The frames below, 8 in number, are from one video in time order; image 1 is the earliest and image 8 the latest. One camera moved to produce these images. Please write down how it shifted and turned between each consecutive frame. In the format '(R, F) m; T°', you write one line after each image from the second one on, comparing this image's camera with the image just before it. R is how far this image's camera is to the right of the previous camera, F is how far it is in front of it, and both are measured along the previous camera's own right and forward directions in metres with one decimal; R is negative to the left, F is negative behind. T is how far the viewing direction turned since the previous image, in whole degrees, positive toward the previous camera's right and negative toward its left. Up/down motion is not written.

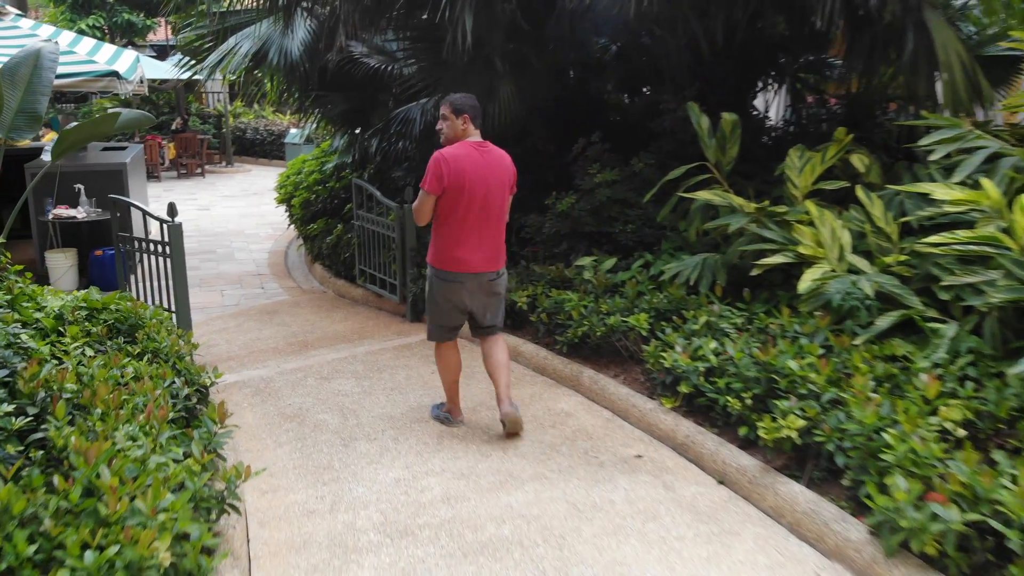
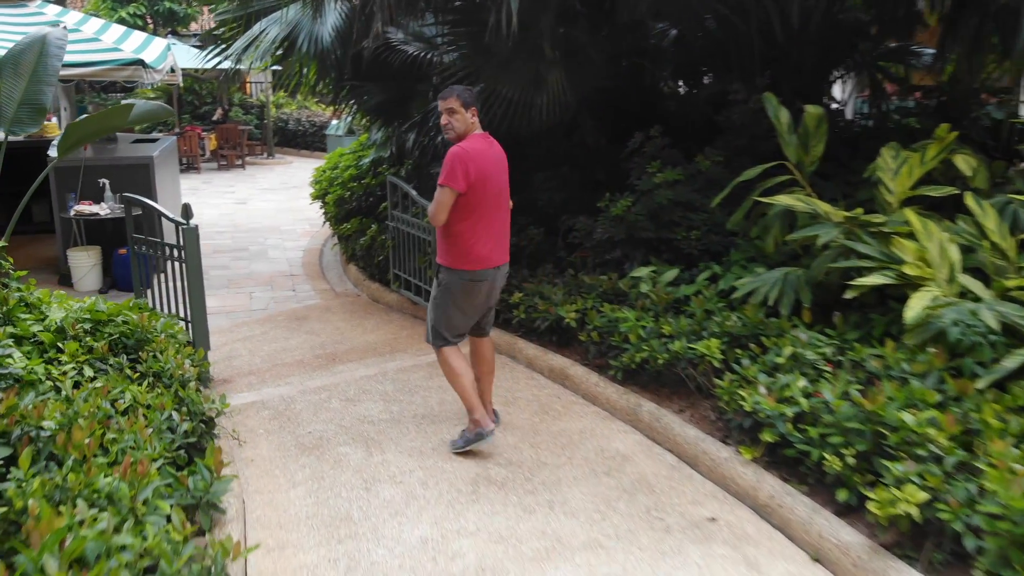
(0.0, +0.6) m; -3°
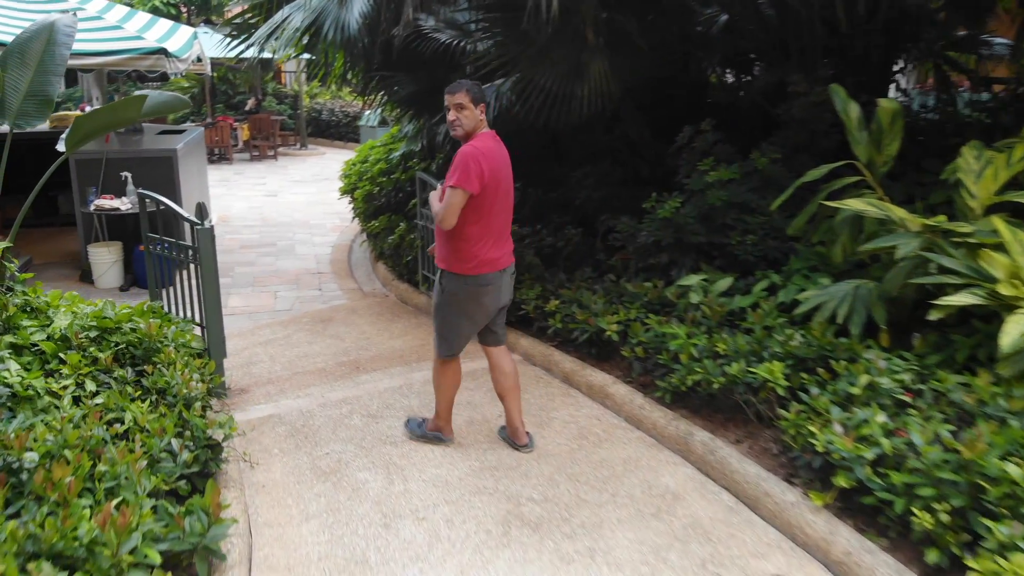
(0.0, +0.4) m; -2°
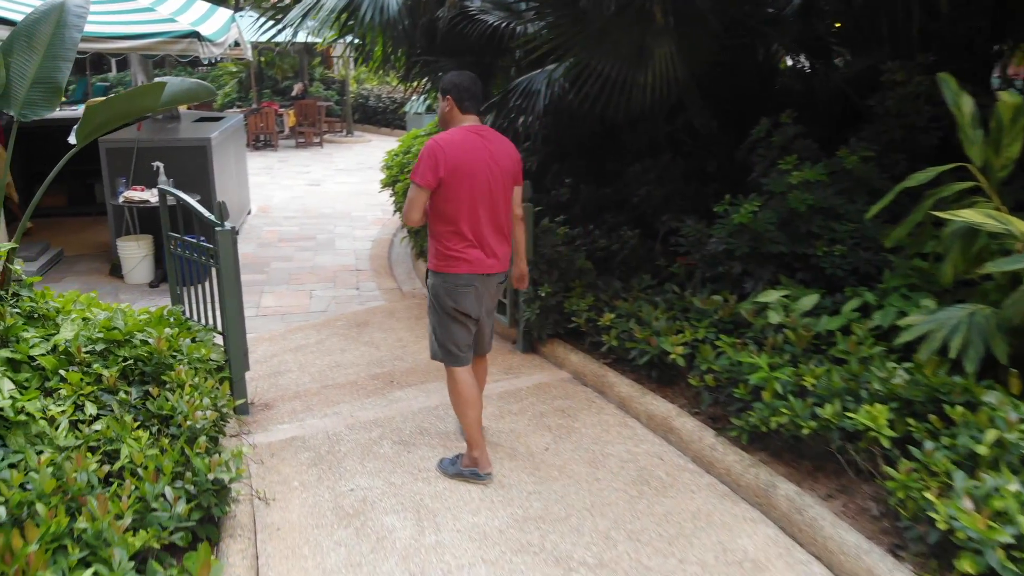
(0.0, +0.5) m; -3°
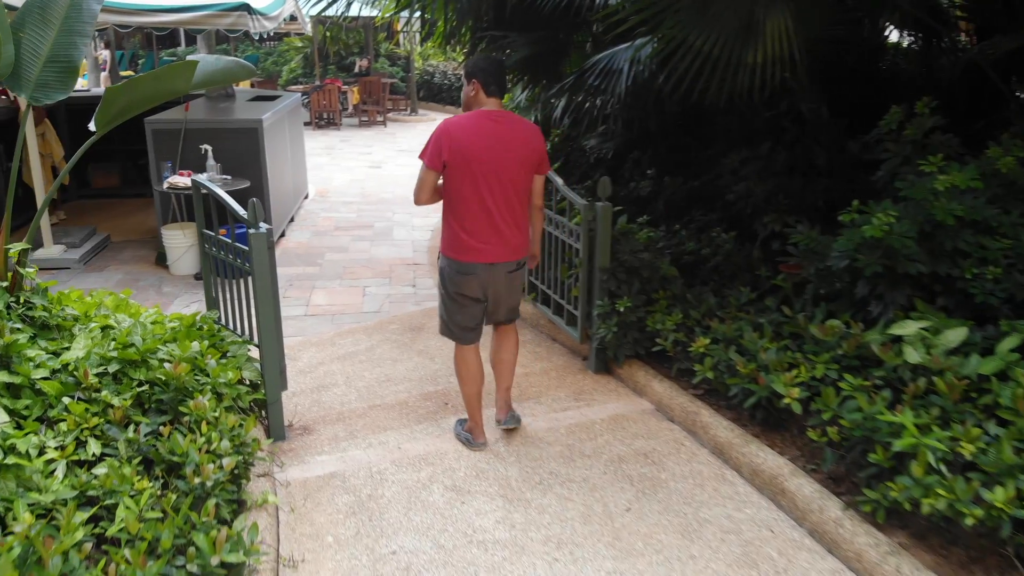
(-0.1, +0.6) m; -4°
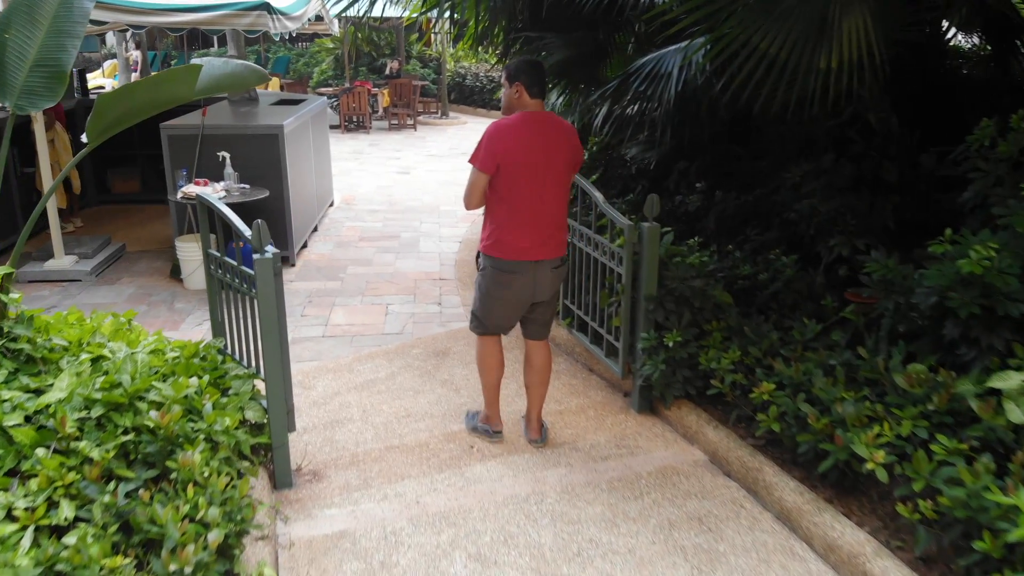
(0.0, +0.4) m; -2°
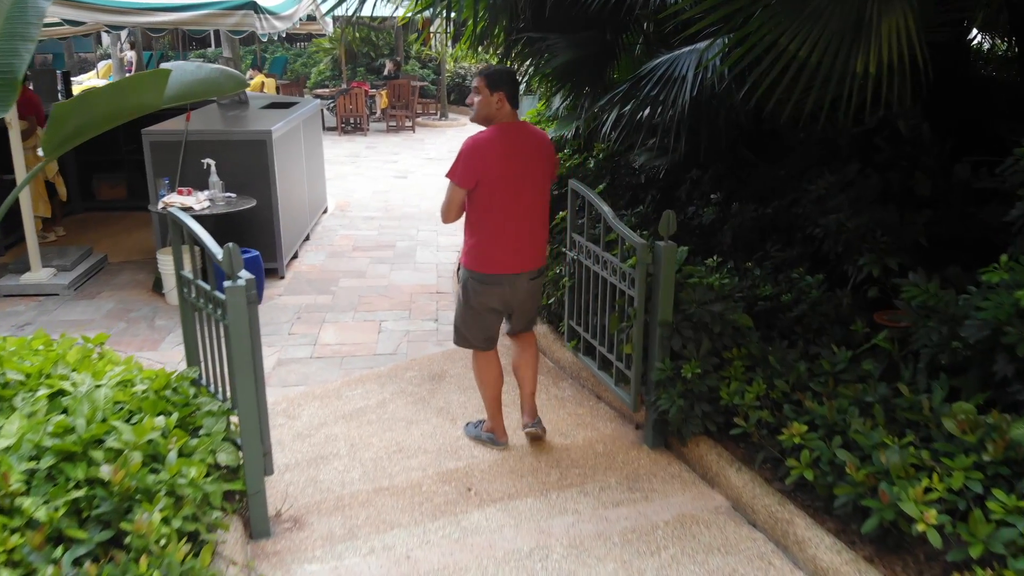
(0.0, +0.3) m; 0°
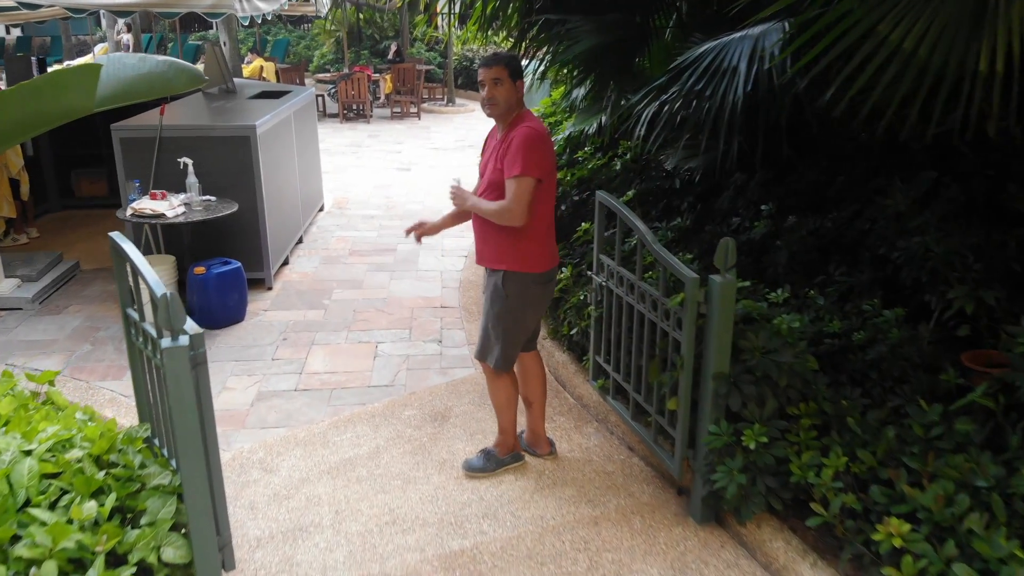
(0.0, +0.6) m; -1°
